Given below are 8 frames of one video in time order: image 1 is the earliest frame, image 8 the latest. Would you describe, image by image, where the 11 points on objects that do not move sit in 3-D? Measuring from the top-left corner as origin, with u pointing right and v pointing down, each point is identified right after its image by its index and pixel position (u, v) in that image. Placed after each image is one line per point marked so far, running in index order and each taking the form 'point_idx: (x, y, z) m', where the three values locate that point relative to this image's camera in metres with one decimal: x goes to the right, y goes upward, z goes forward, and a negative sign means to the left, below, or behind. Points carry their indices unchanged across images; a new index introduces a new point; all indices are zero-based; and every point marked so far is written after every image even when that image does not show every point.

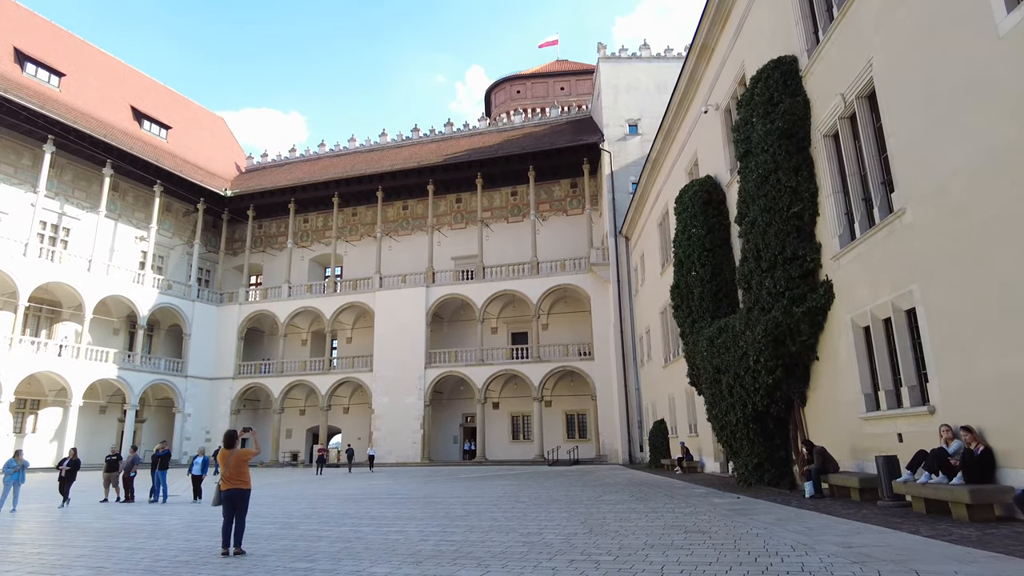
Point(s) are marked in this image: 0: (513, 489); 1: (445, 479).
0: (0.0, -3.3, +10.8) m
1: (-1.6, -4.6, +15.9) m
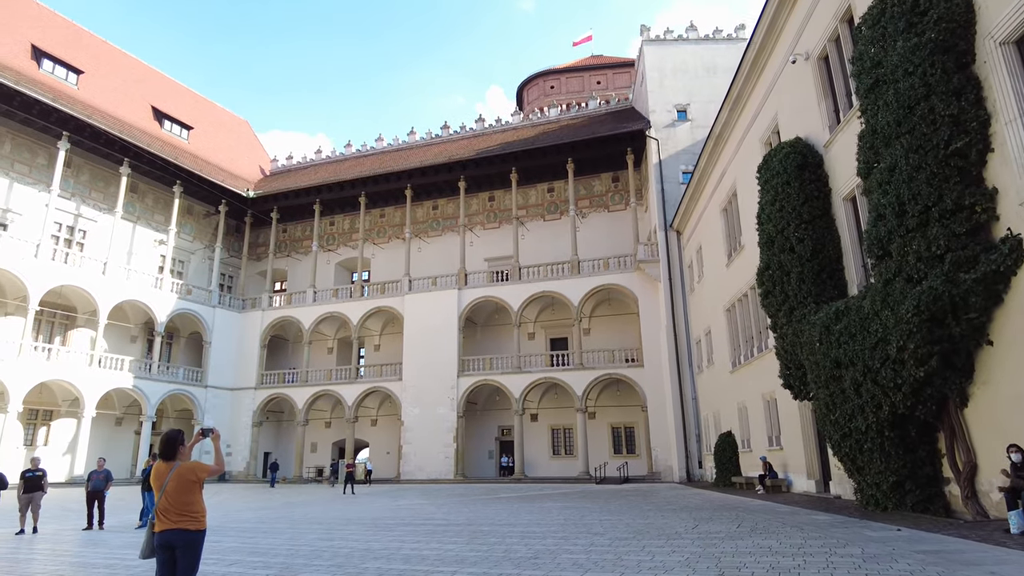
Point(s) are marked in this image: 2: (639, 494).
0: (+0.9, -3.0, +8.8) m
1: (-0.6, -4.5, +13.9) m
2: (+2.6, -4.2, +13.5) m
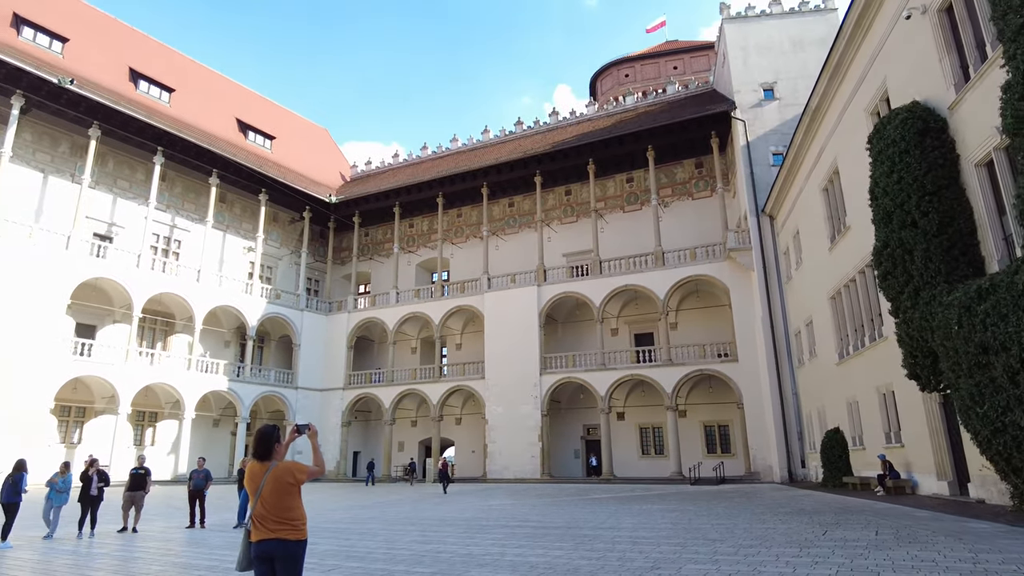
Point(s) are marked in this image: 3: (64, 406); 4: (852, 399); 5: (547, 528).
0: (+2.1, -2.9, +8.2) m
1: (+1.3, -4.3, +13.4) m
2: (+4.4, -4.0, +12.6) m
3: (-13.6, -3.6, +20.0) m
4: (+7.0, -2.3, +13.5) m
5: (+0.4, -2.8, +7.7) m
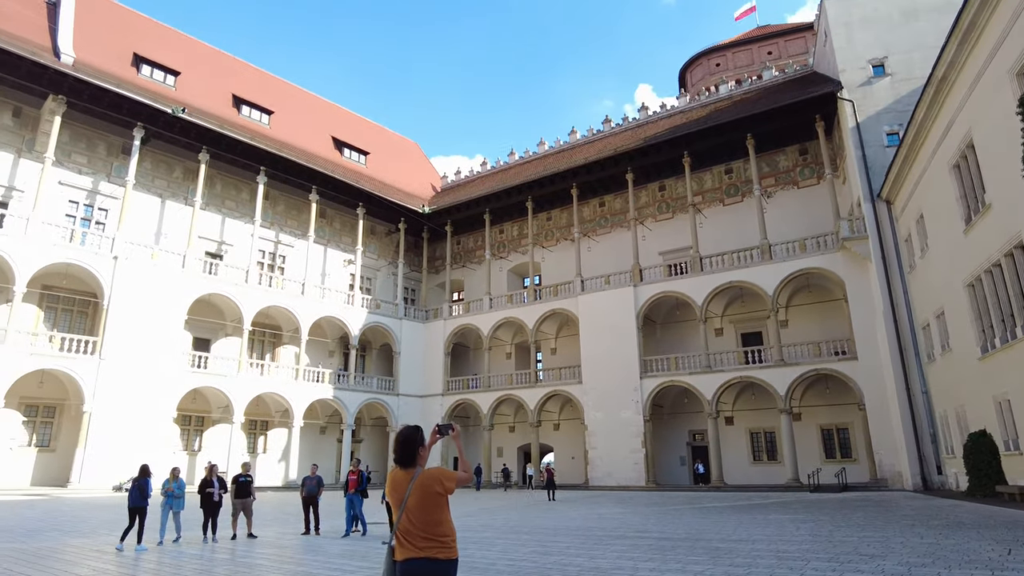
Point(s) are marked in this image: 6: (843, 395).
0: (+3.5, -2.7, +7.4) m
1: (+3.4, -4.3, +12.7) m
2: (+6.4, -3.8, +11.5) m
3: (-10.5, -4.1, +21.2) m
4: (+9.0, -2.0, +12.1) m
5: (+1.8, -2.7, +7.2) m
6: (+9.8, -3.1, +19.4) m
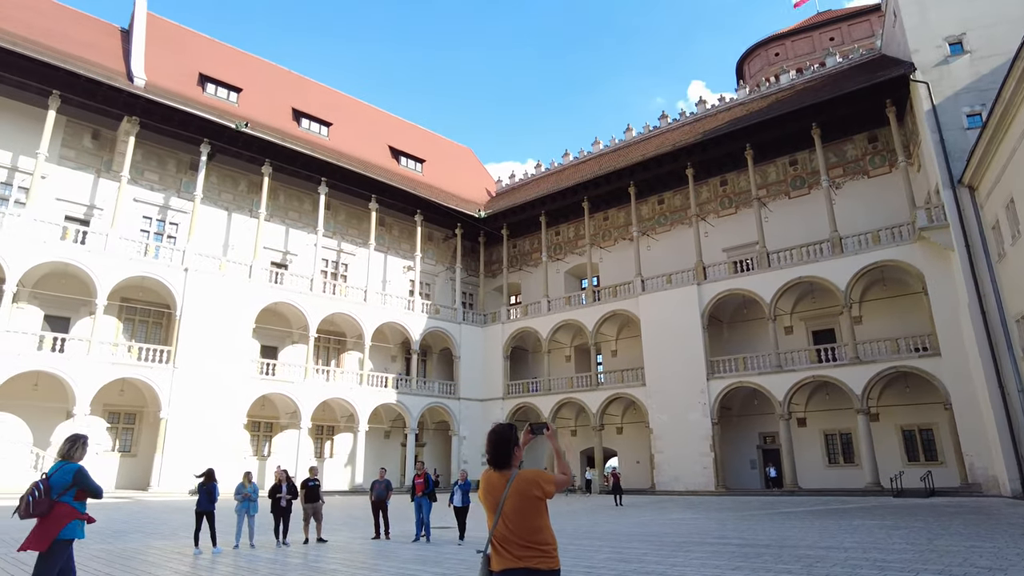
0: (+4.3, -2.6, +6.9) m
1: (+4.7, -4.2, +12.2) m
2: (+7.6, -3.6, +10.7) m
3: (-8.5, -4.4, +21.8) m
4: (+10.1, -1.8, +11.1) m
5: (+2.5, -2.7, +6.8) m
6: (+11.5, -2.9, +18.3) m
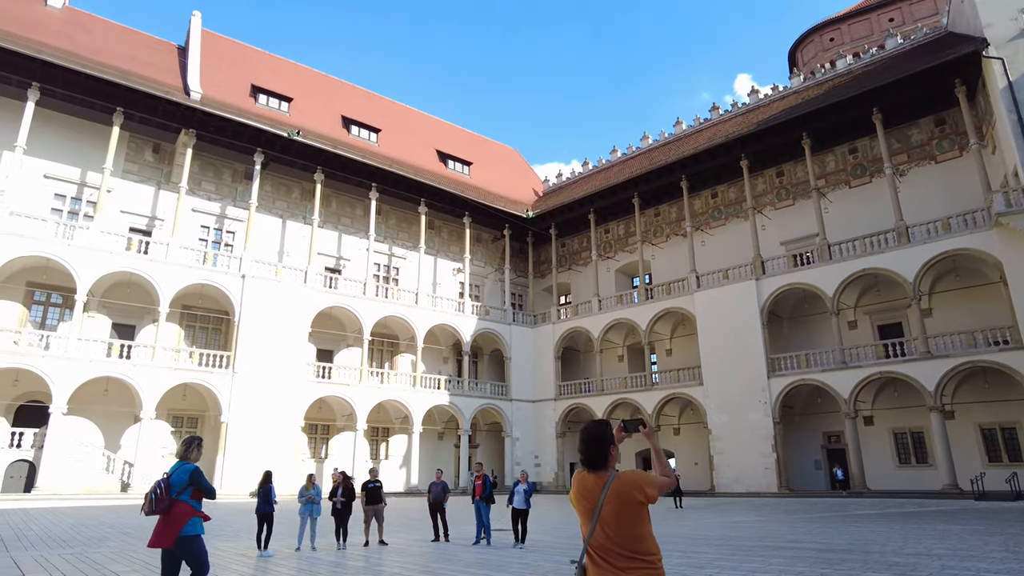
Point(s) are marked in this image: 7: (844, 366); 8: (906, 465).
0: (+4.9, -2.5, +6.4) m
1: (+5.7, -4.0, +11.6) m
2: (+8.5, -3.4, +10.0) m
3: (-6.7, -4.6, +22.2) m
4: (+11.0, -1.5, +10.1) m
5: (+3.2, -2.6, +6.4) m
6: (+13.0, -2.7, +17.3) m
7: (+9.3, -2.2, +18.5) m
8: (+11.1, -5.0, +18.6) m
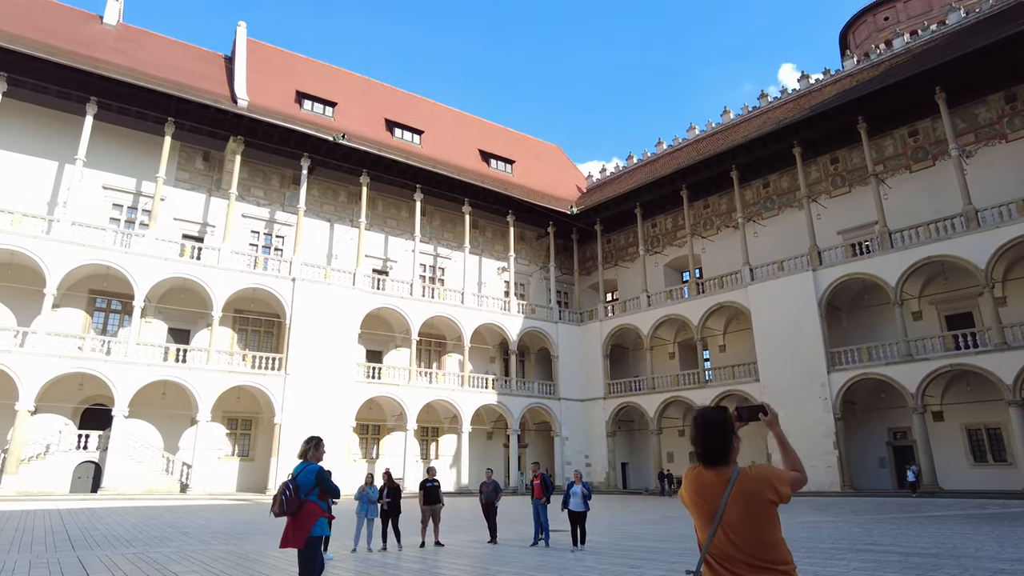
0: (+5.5, -2.3, +5.8) m
1: (+6.7, -3.8, +11.0) m
2: (+9.3, -3.1, +9.1) m
3: (-5.1, -4.6, +22.3) m
4: (+11.8, -1.2, +9.1) m
5: (+3.7, -2.4, +6.0) m
6: (+14.2, -2.3, +16.1) m
7: (+10.6, -1.9, +17.6) m
8: (+12.5, -4.6, +17.6) m
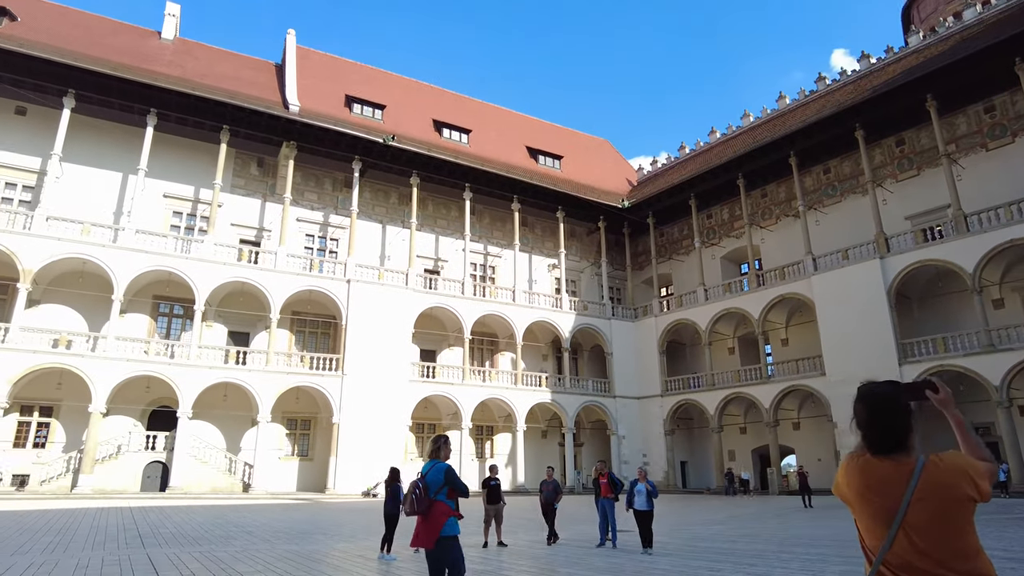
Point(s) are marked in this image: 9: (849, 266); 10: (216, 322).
0: (+6.0, -2.1, +5.1) m
1: (+7.6, -3.6, +10.2) m
2: (+10.1, -2.8, +8.2) m
3: (-3.2, -4.6, +22.4) m
4: (+12.5, -0.8, +8.0) m
5: (+4.3, -2.2, +5.4) m
6: (+15.5, -1.8, +14.8) m
7: (+12.0, -1.5, +16.5) m
8: (+14.0, -4.2, +16.3) m
9: (+10.0, +0.7, +19.6) m
10: (-8.8, -1.0, +19.7) m
